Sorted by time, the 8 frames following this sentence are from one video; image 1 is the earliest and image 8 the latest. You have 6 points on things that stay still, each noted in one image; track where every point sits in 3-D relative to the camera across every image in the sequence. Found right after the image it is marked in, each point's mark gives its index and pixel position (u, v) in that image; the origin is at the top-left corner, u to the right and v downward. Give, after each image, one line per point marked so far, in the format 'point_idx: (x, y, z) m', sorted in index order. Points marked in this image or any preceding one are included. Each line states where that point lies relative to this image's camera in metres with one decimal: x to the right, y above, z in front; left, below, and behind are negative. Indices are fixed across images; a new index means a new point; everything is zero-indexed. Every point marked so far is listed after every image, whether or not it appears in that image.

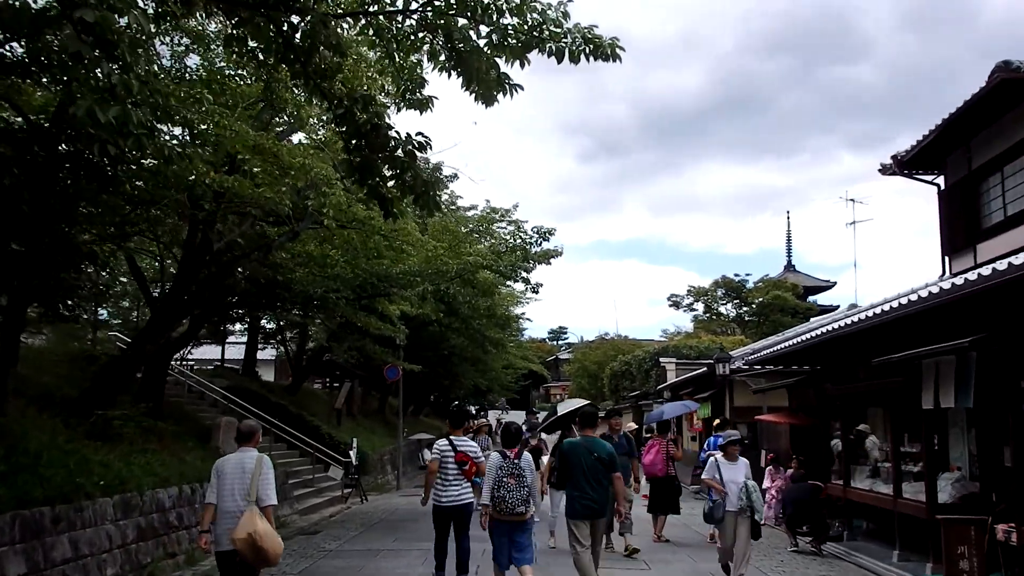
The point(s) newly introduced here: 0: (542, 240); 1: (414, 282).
0: (+0.5, +0.9, +16.3) m
1: (-1.6, +0.1, +15.6) m
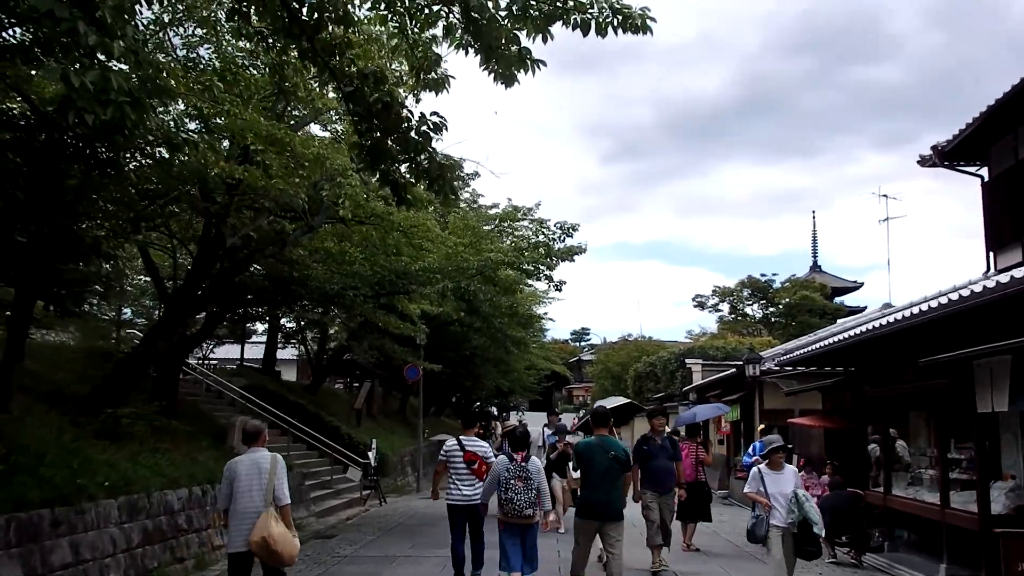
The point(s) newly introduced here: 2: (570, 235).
0: (+0.9, +0.9, +15.8) m
1: (-1.3, +0.2, +15.2) m
2: (+1.0, +0.9, +15.8) m
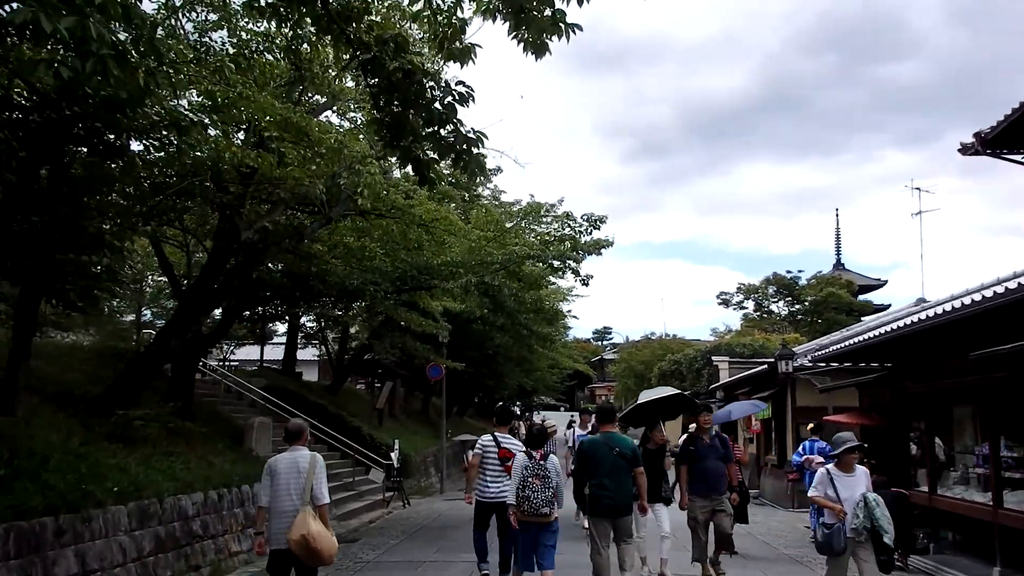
0: (+1.3, +1.0, +15.3) m
1: (-0.9, +0.2, +14.7) m
2: (+1.4, +1.0, +15.3) m
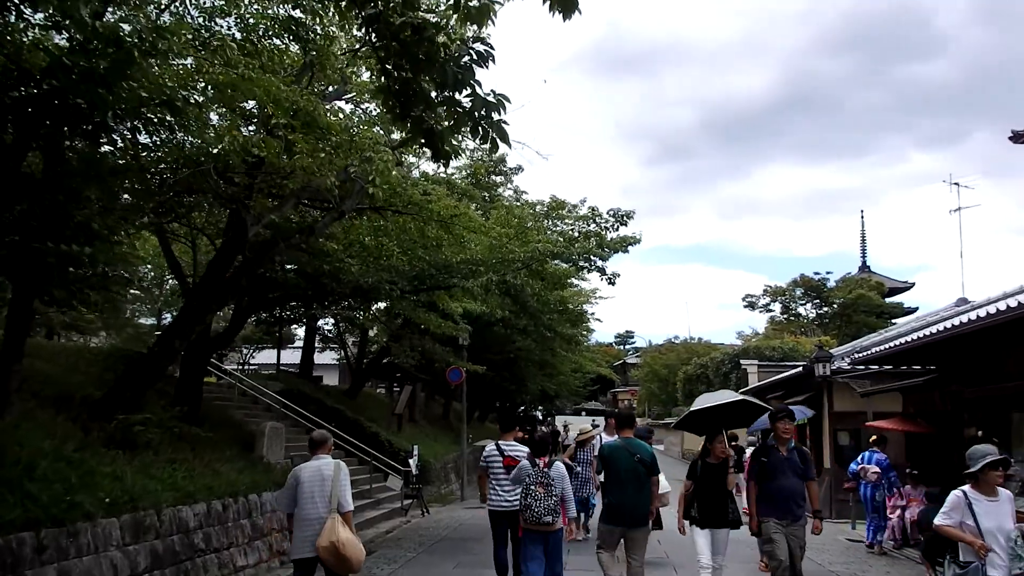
0: (+1.7, +1.0, +14.5) m
1: (-0.5, +0.2, +14.0) m
2: (+1.8, +1.0, +14.6) m
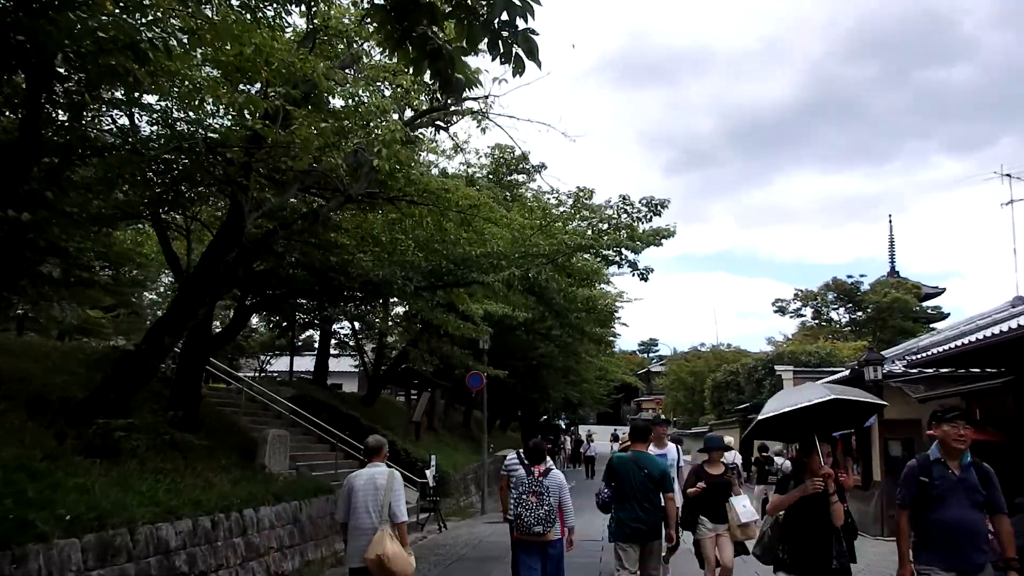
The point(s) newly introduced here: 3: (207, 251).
0: (+2.0, +1.1, +13.4) m
1: (-0.2, +0.3, +12.9) m
2: (+2.1, +1.1, +13.4) m
3: (-3.4, +0.3, +10.0) m
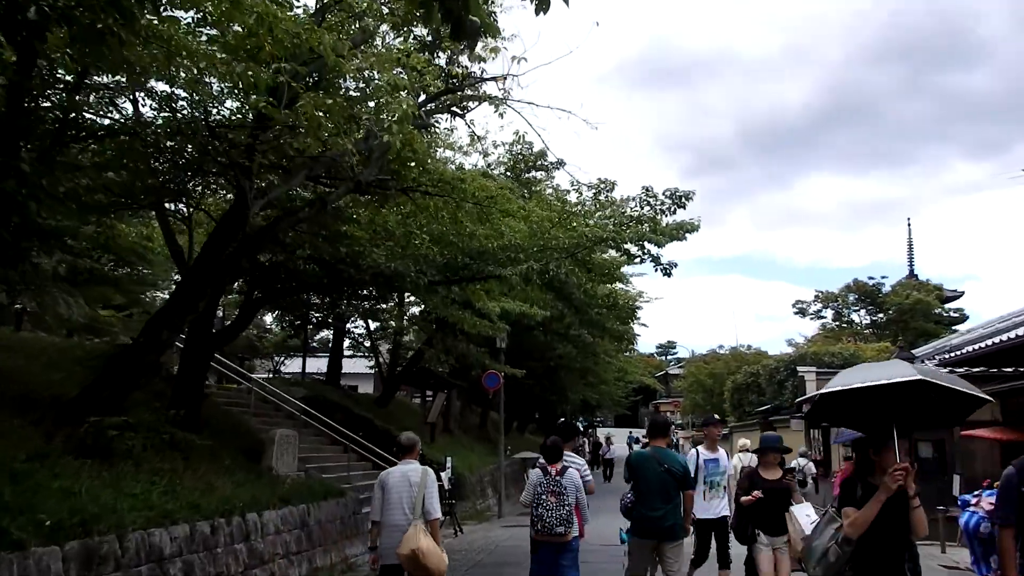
0: (+2.3, +1.1, +12.8) m
1: (+0.1, +0.4, +12.4) m
2: (+2.4, +1.1, +12.8) m
3: (-3.2, +0.4, +9.5) m
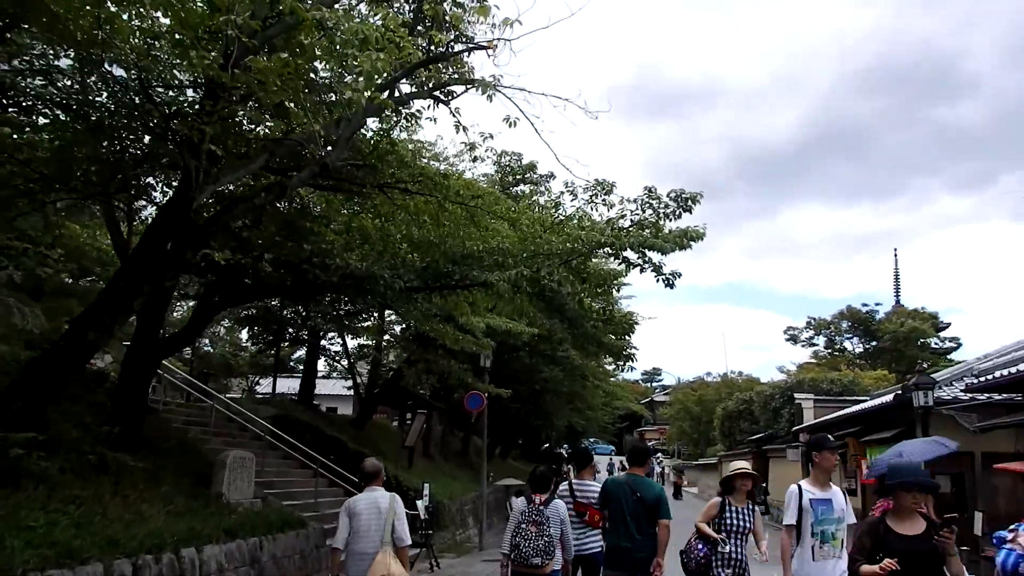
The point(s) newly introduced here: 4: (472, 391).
0: (+2.1, +1.0, +11.7) m
1: (-0.1, +0.3, +11.2) m
2: (+2.2, +1.0, +11.7) m
3: (-3.3, +0.4, +8.3) m
4: (-0.8, -2.2, +19.2) m
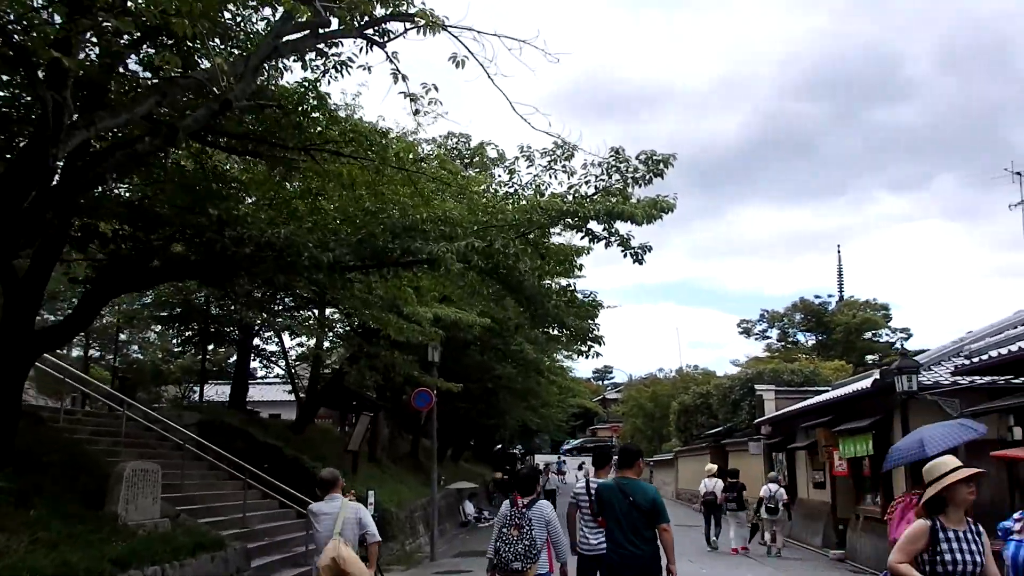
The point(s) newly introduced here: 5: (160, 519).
0: (+1.6, +1.3, +10.3) m
1: (-0.6, +0.5, +9.7) m
2: (+1.7, +1.3, +10.4) m
3: (-3.6, +0.6, +6.6) m
4: (-1.8, -2.0, +17.7) m
5: (-3.3, -2.2, +8.6) m
